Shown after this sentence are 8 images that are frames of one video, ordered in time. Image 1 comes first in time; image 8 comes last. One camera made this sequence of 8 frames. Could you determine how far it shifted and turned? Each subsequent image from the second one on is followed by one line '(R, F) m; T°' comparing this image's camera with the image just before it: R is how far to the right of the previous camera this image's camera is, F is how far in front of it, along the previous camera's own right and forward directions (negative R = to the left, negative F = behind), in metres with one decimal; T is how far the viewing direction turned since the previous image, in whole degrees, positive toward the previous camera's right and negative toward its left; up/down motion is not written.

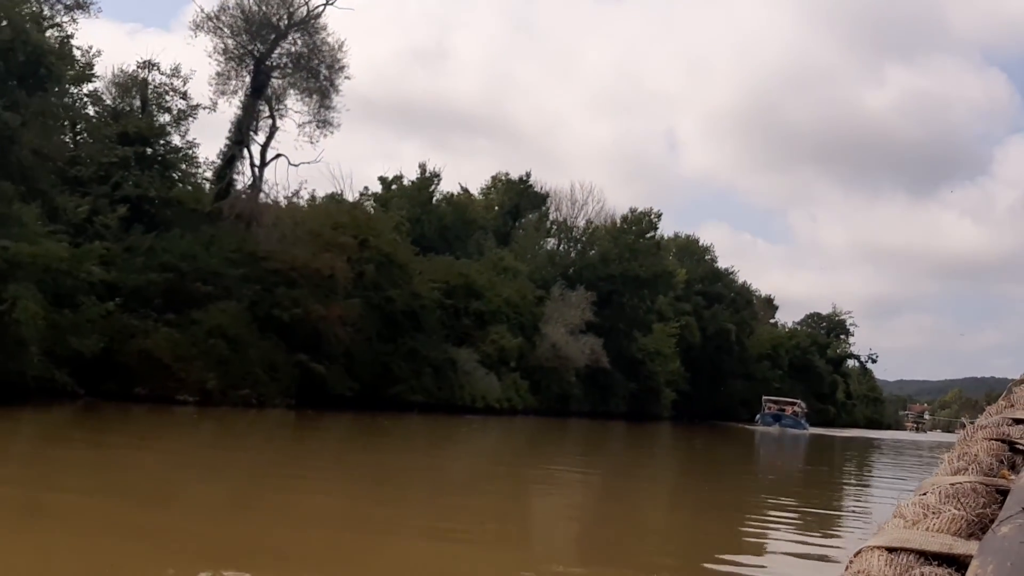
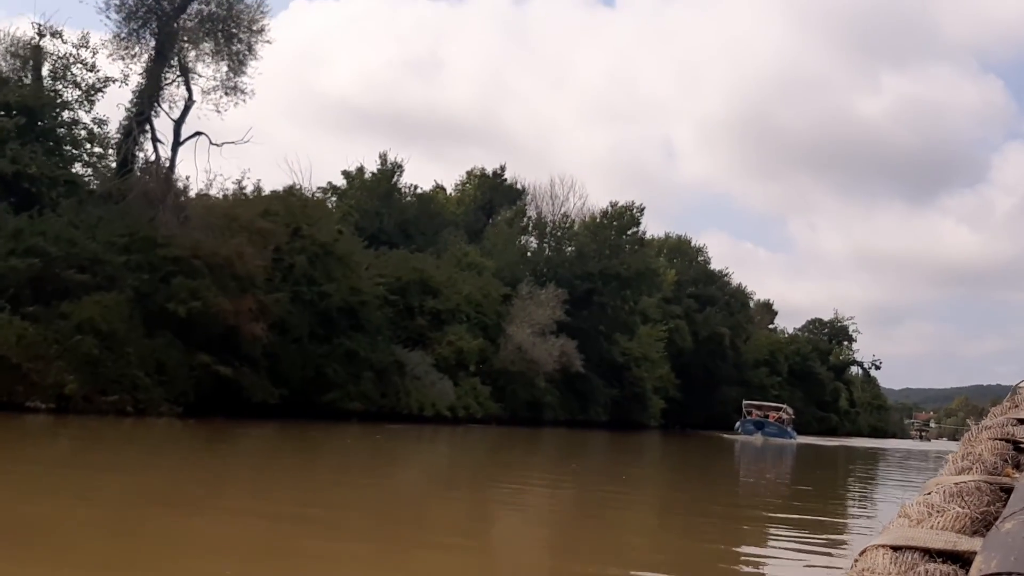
(+0.7, +1.9) m; 0°
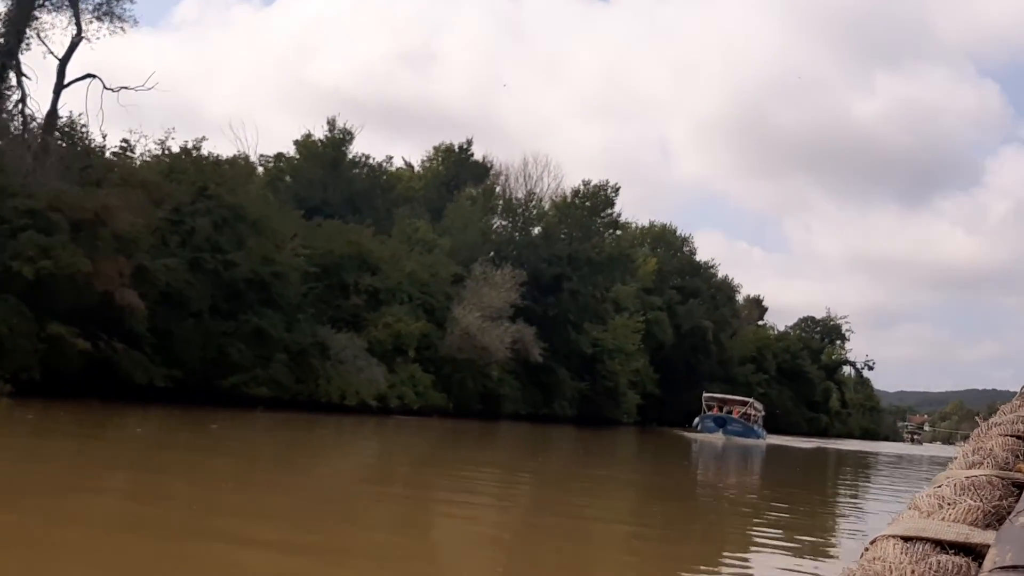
(+0.8, +1.9) m; 0°
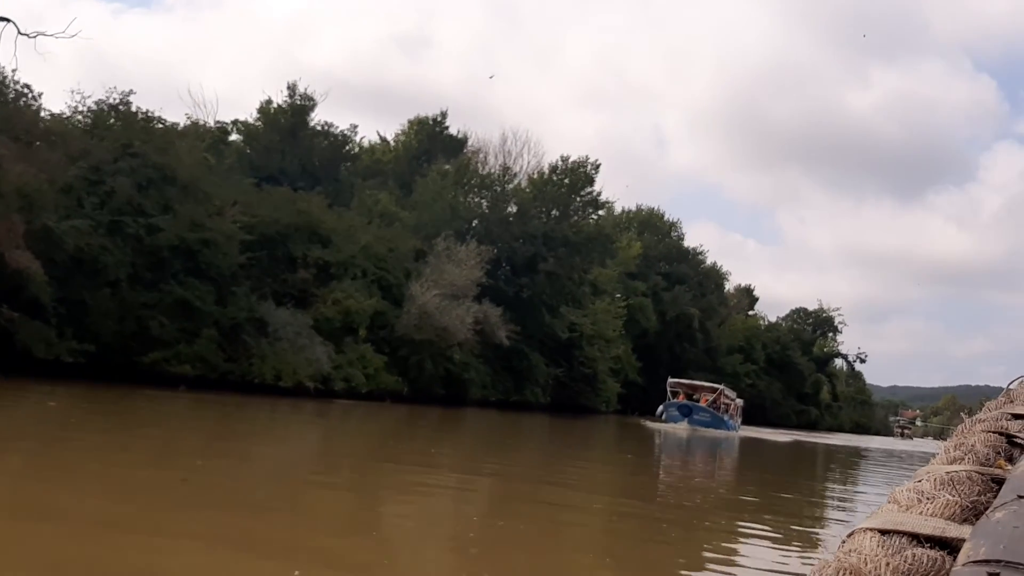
(+0.5, +1.2) m; 0°
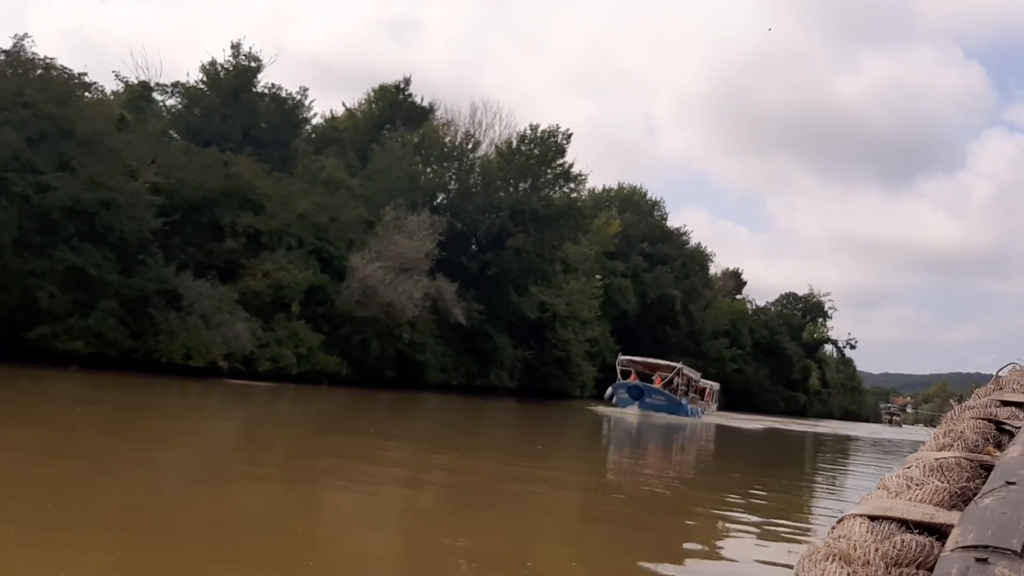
(+0.5, +1.4) m; 0°
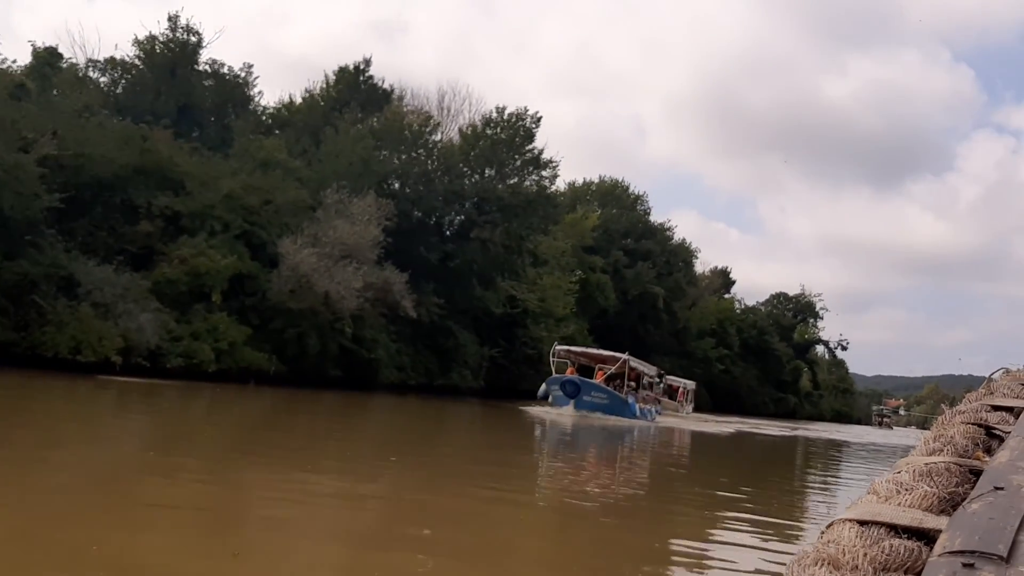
(+0.5, +1.4) m; 0°
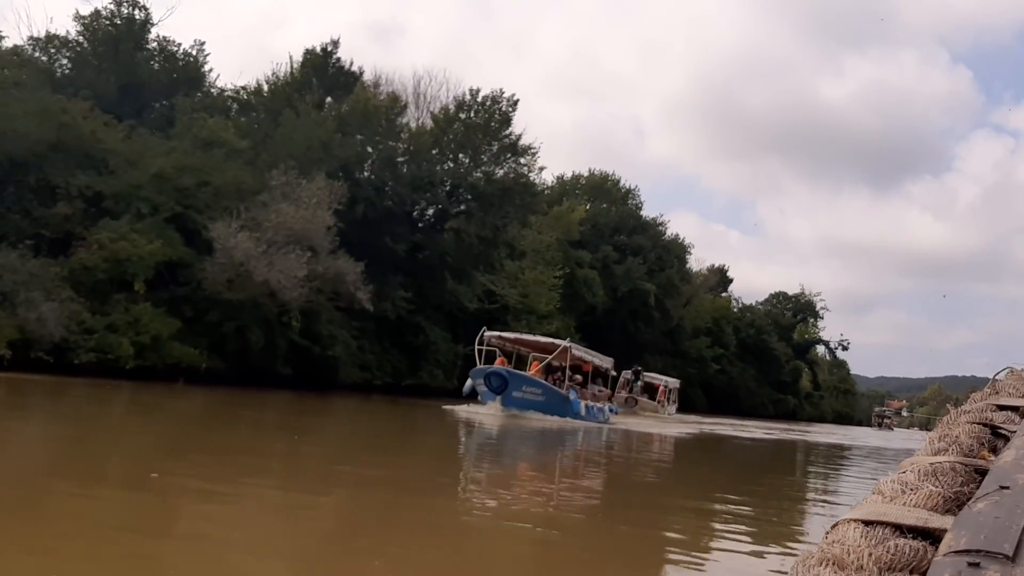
(+0.4, +1.2) m; 0°
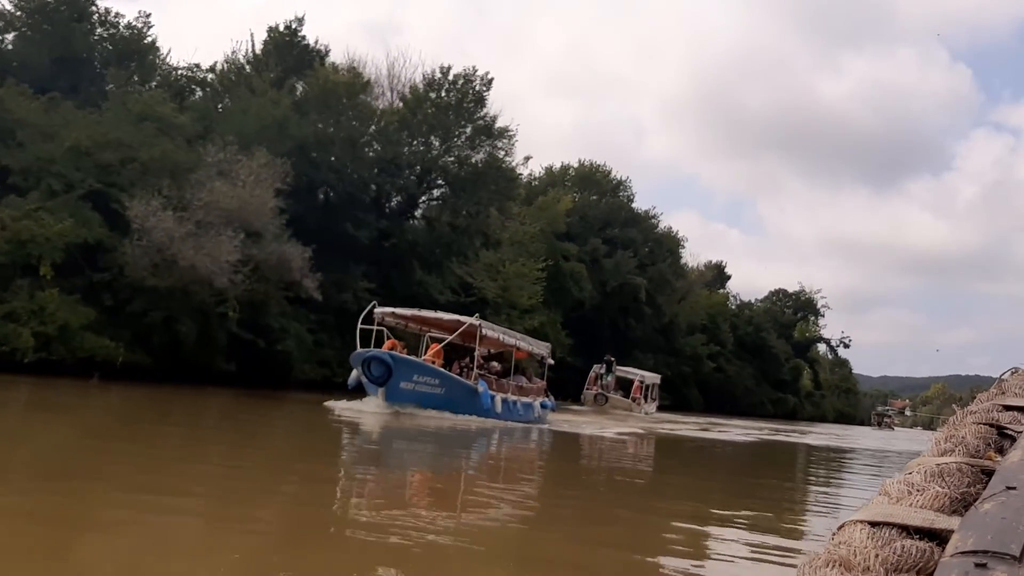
(+0.5, +1.1) m; 0°
